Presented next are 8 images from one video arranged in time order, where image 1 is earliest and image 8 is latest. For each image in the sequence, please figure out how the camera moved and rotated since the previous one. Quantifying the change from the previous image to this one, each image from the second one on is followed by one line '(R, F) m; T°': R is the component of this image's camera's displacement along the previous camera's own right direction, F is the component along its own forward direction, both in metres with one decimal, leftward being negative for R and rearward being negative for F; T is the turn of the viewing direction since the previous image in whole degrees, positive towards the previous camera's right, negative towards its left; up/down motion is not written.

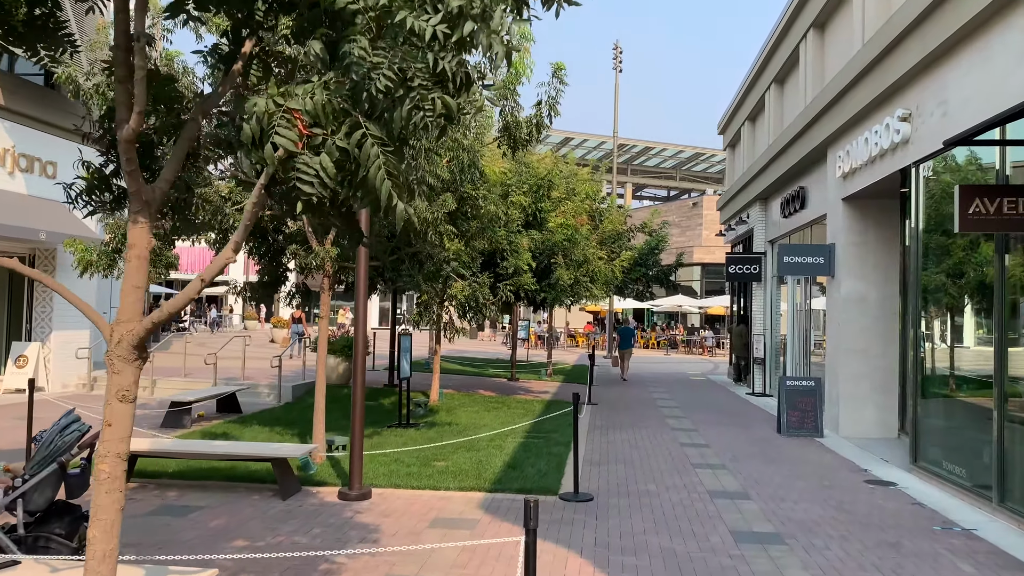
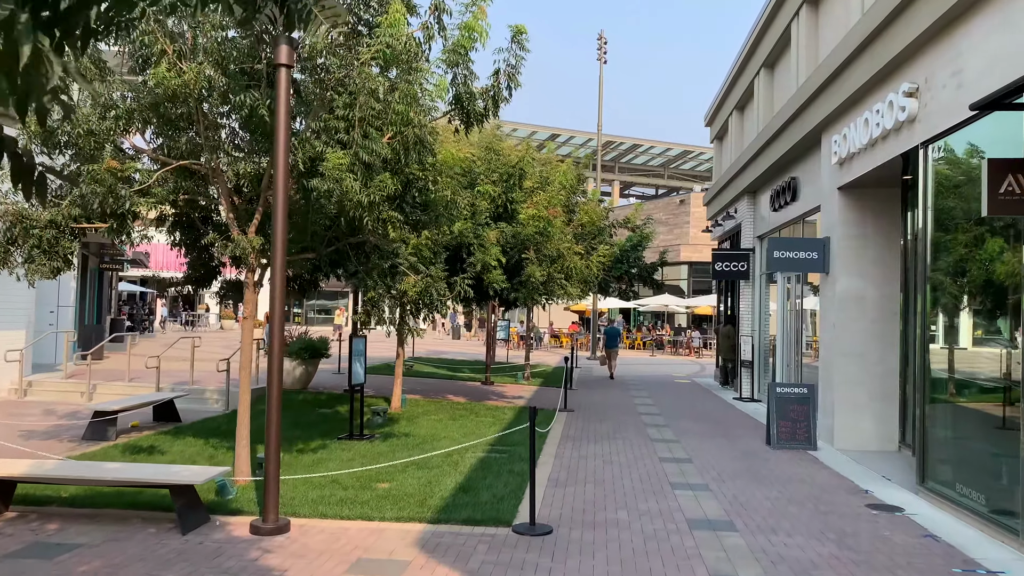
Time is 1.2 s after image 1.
(+0.4, +1.1) m; +1°
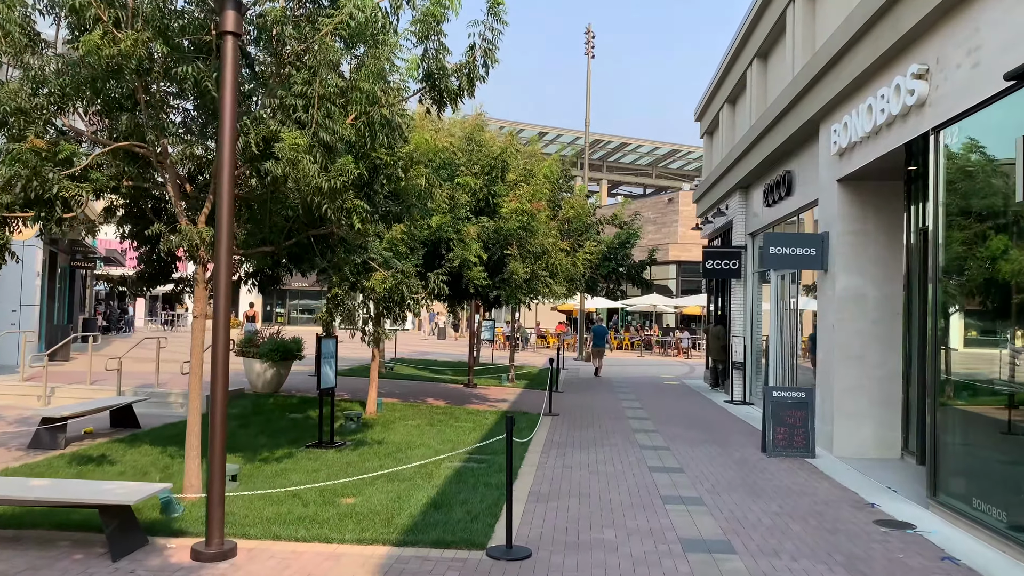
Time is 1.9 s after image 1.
(+0.1, +0.6) m; +1°
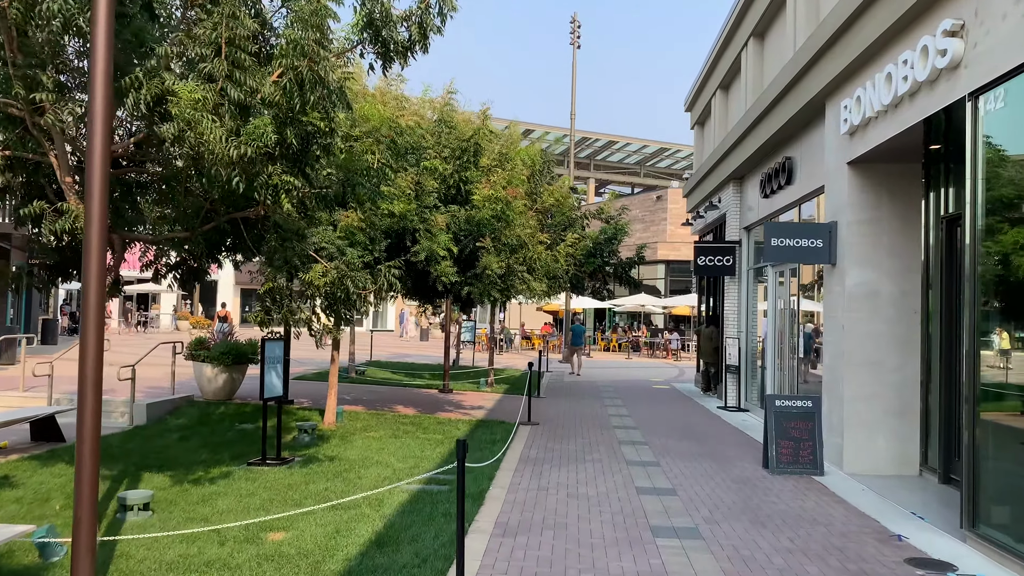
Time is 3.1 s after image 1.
(+0.2, +1.1) m; +1°
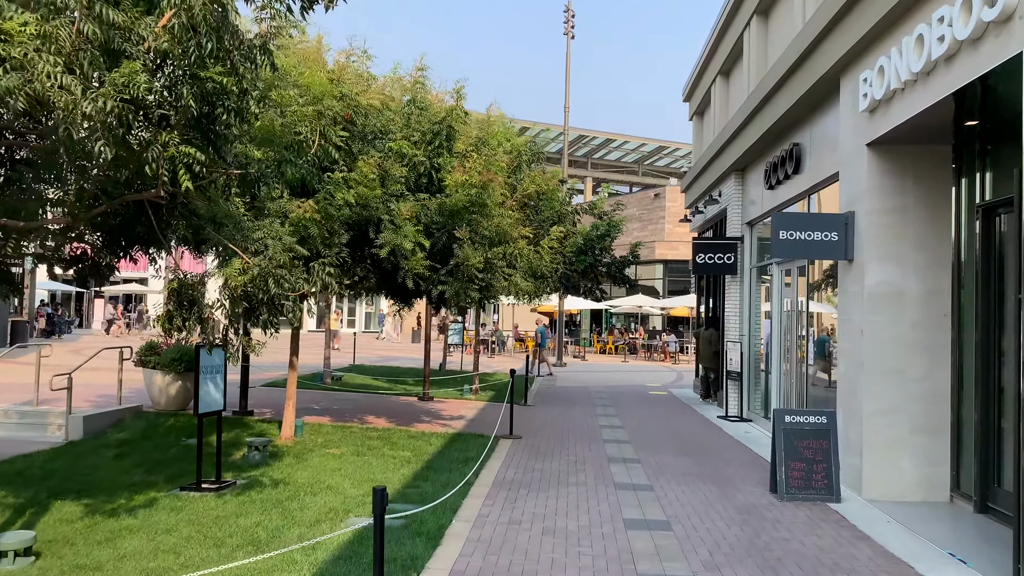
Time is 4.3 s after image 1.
(+0.3, +1.1) m; 0°
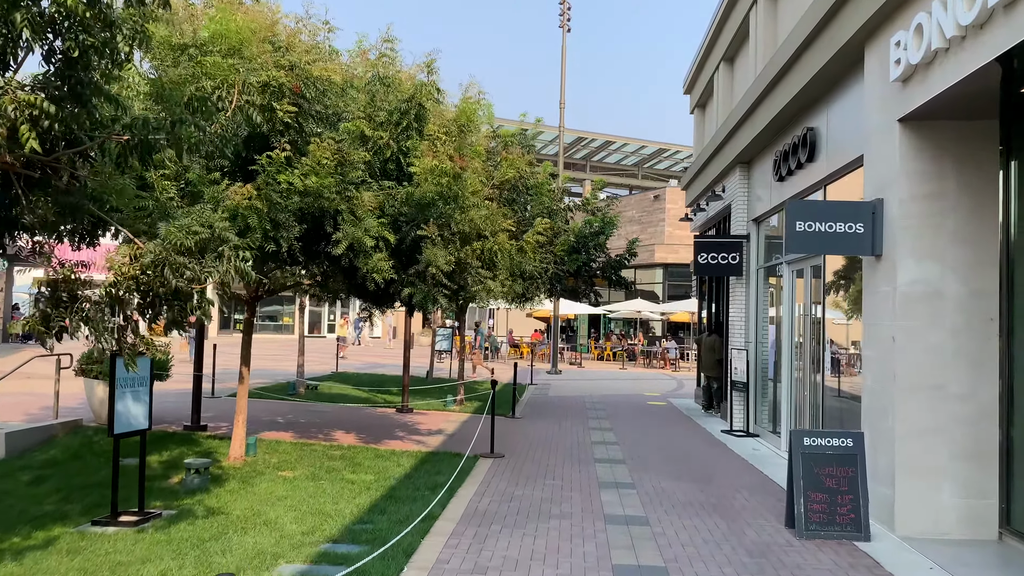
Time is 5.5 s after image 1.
(+0.2, +1.1) m; 0°
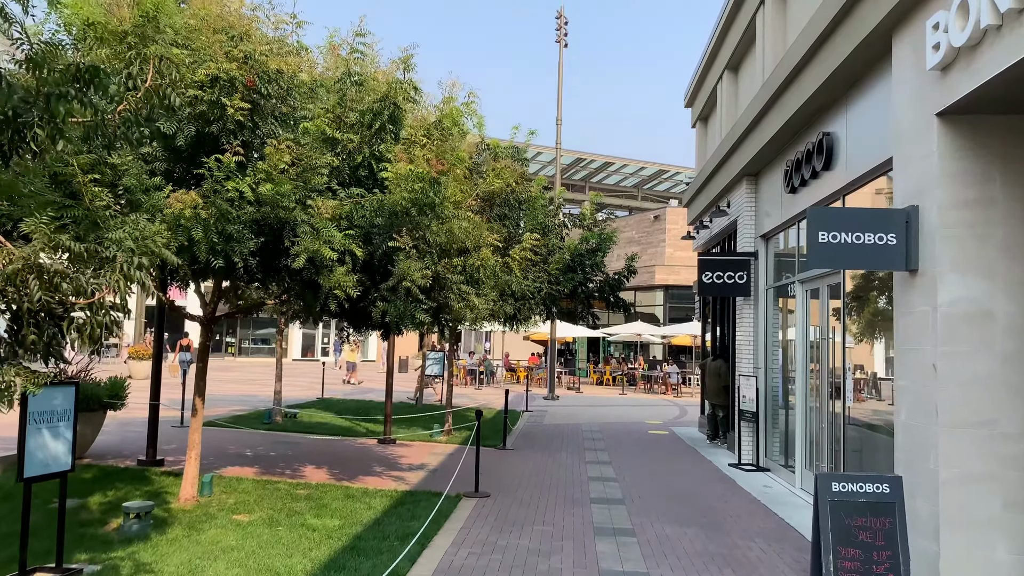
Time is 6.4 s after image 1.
(+0.2, +0.9) m; 0°
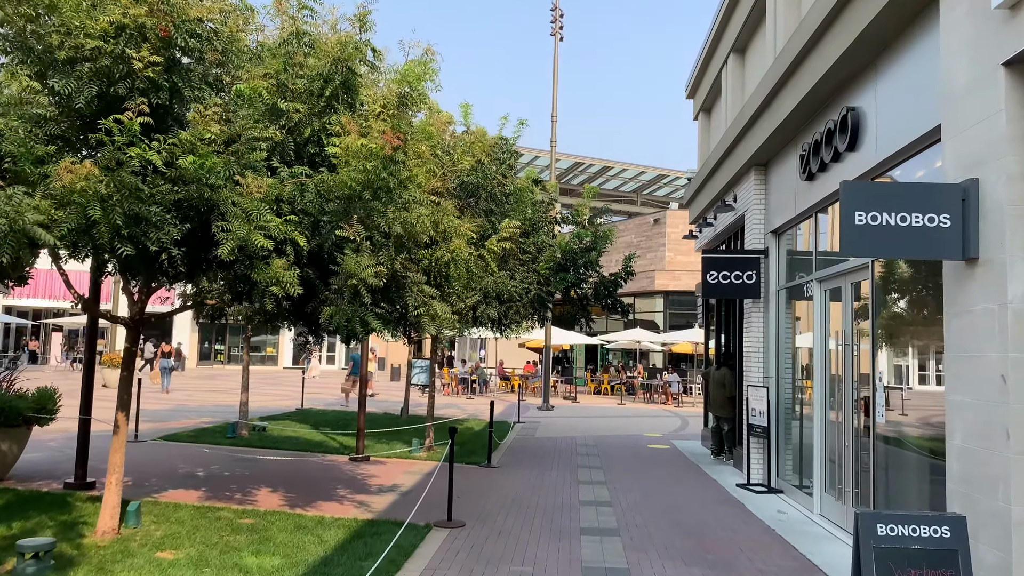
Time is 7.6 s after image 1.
(+0.2, +1.1) m; 0°
